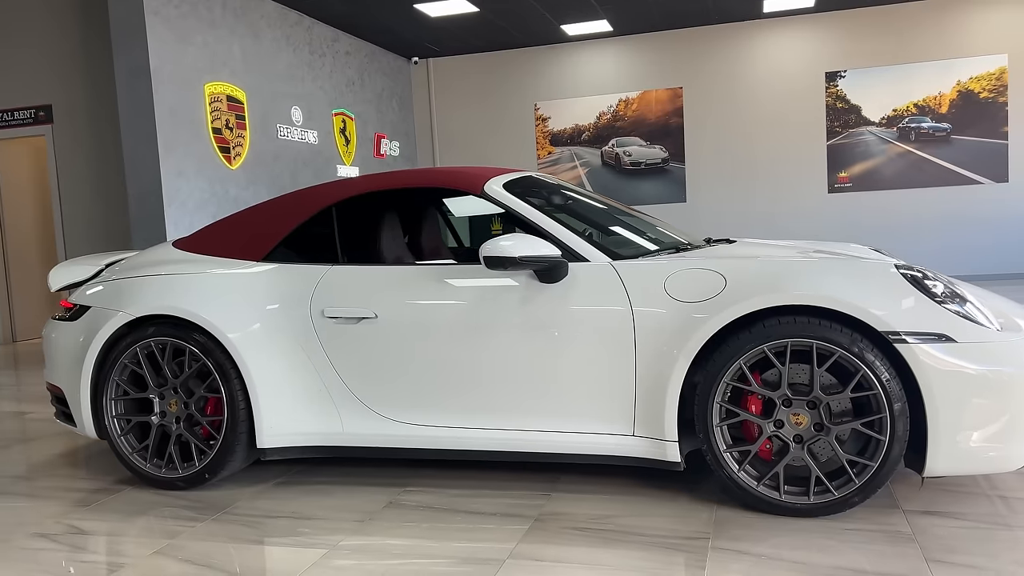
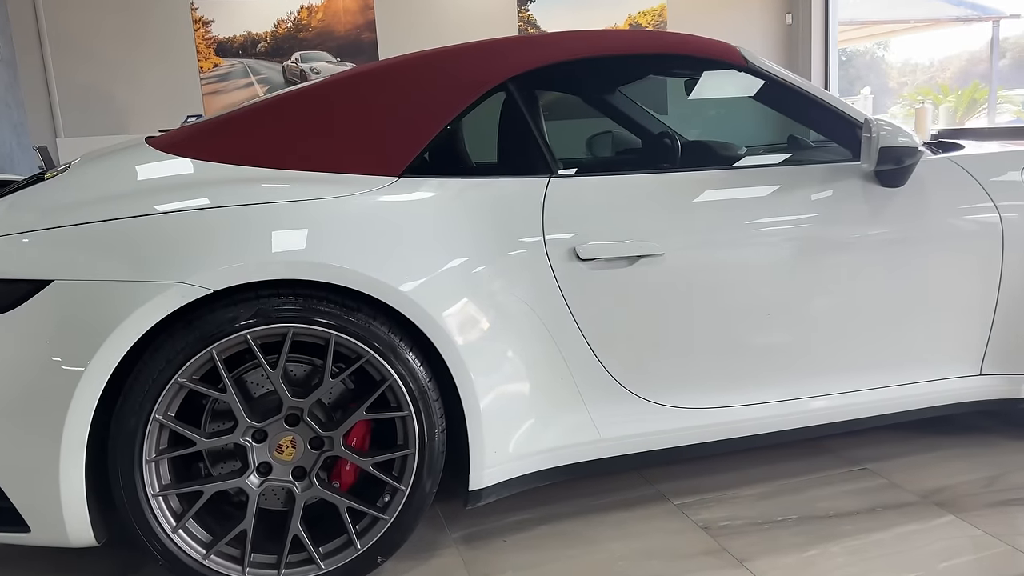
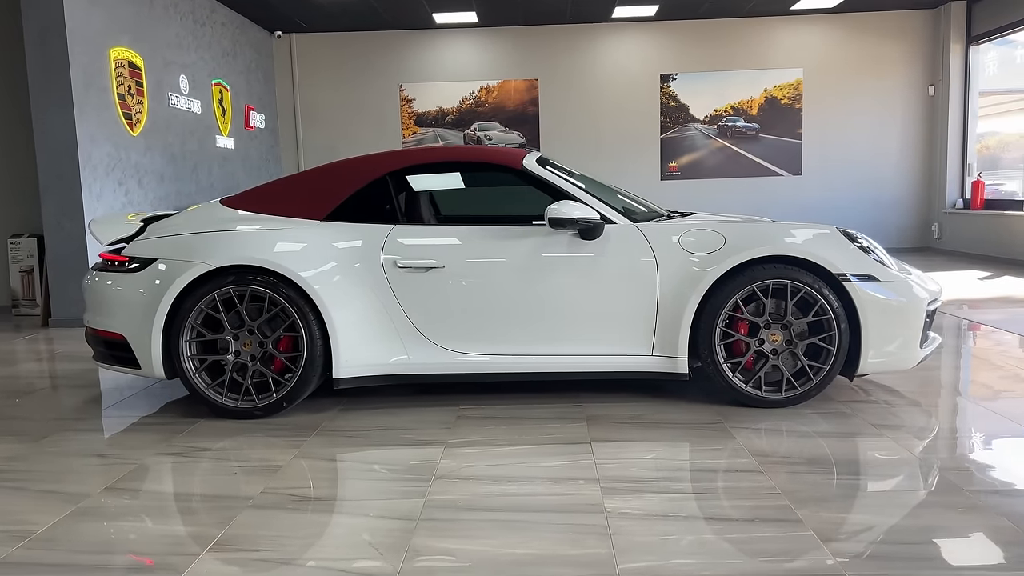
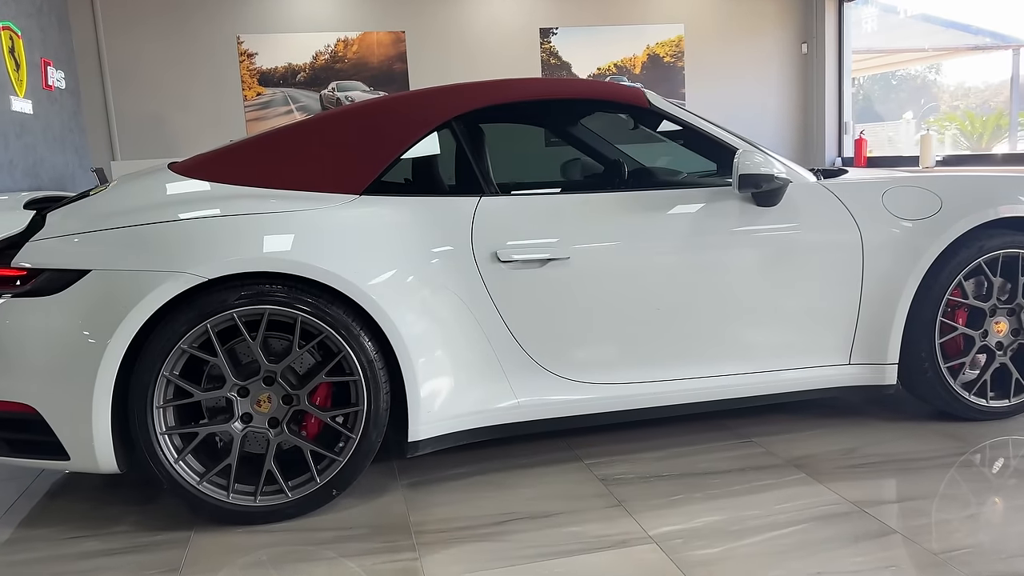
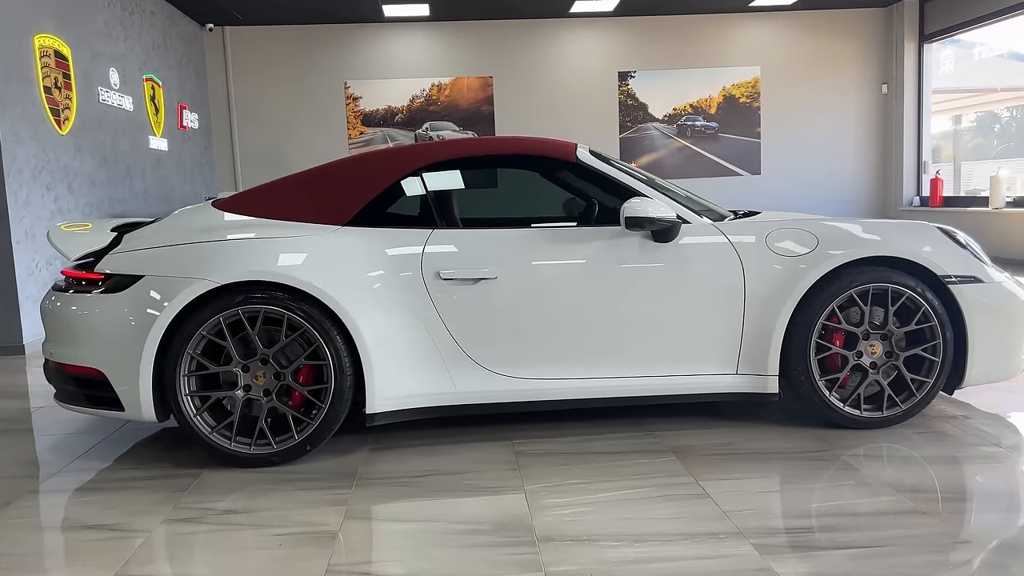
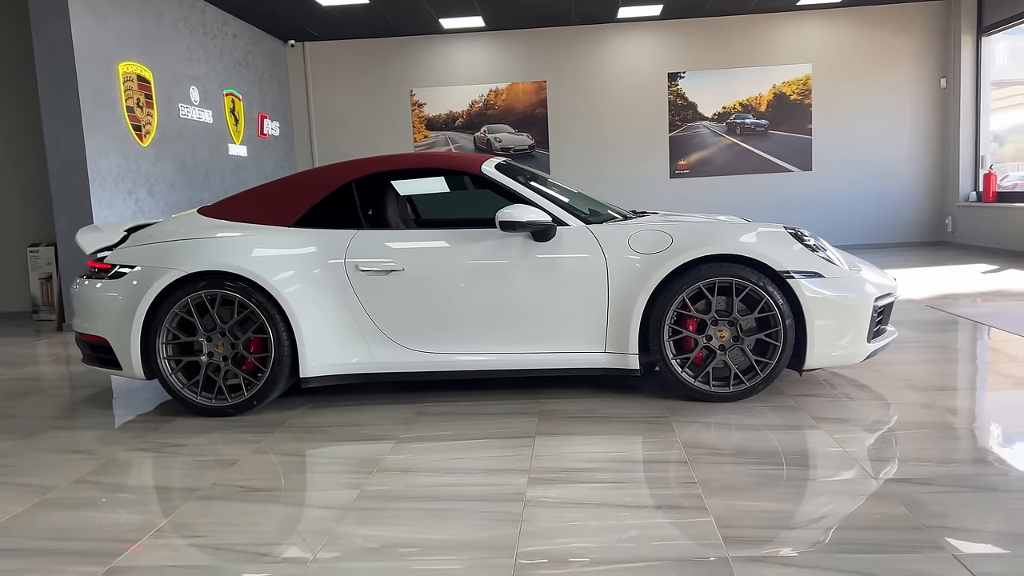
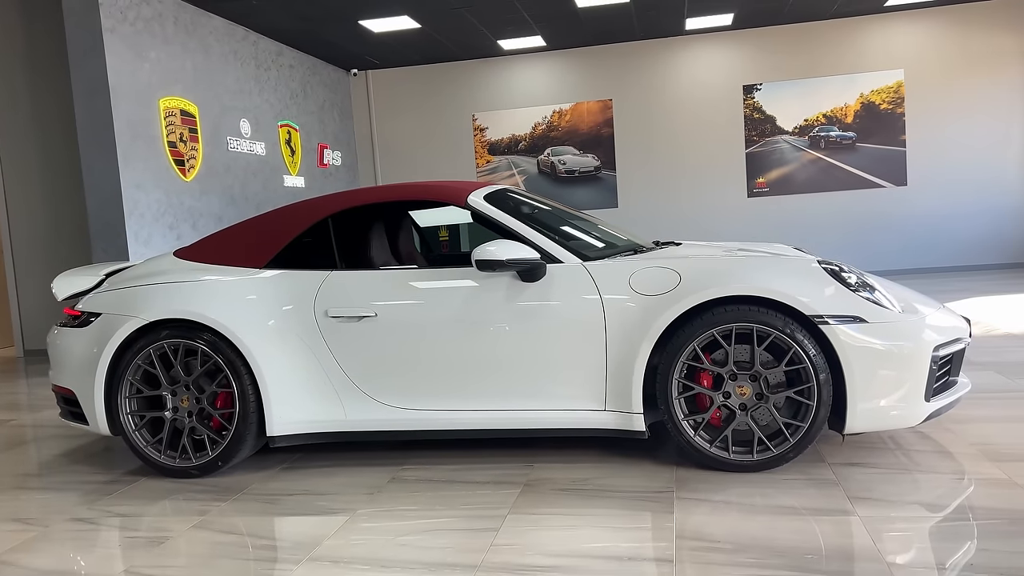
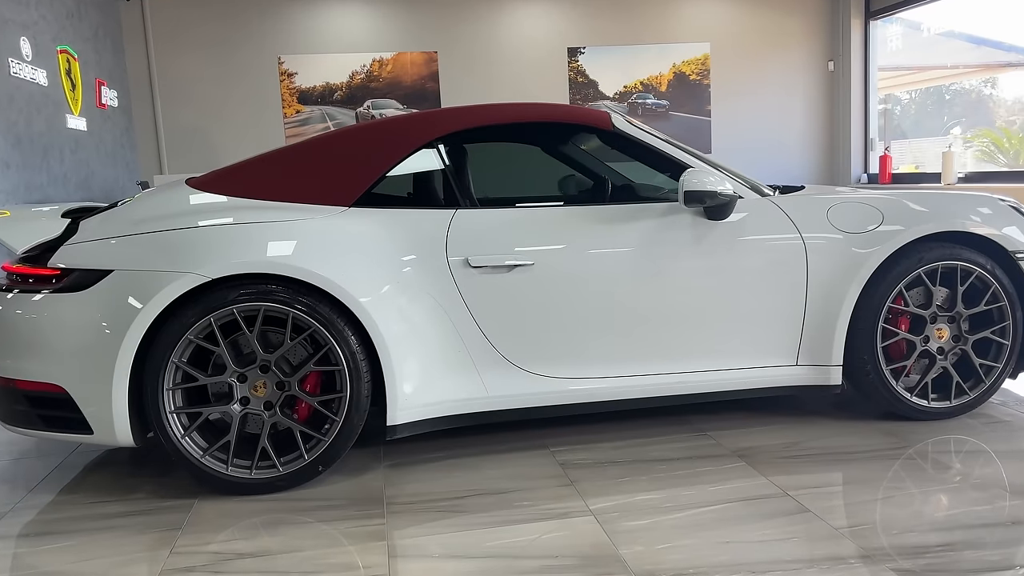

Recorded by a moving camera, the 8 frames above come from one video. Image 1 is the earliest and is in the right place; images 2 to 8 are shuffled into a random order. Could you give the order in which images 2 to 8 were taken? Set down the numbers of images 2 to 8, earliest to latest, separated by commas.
7, 6, 3, 5, 8, 4, 2
